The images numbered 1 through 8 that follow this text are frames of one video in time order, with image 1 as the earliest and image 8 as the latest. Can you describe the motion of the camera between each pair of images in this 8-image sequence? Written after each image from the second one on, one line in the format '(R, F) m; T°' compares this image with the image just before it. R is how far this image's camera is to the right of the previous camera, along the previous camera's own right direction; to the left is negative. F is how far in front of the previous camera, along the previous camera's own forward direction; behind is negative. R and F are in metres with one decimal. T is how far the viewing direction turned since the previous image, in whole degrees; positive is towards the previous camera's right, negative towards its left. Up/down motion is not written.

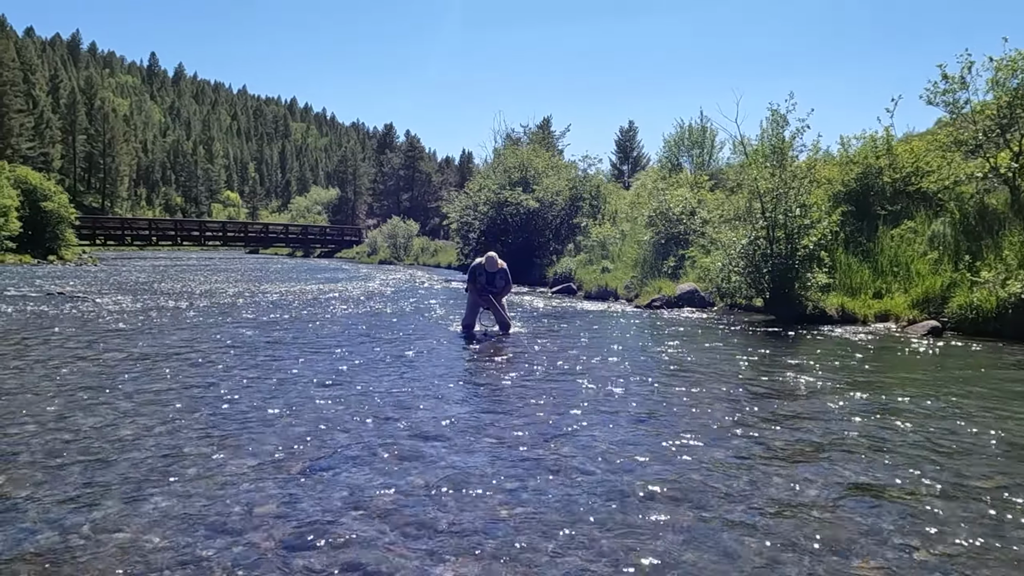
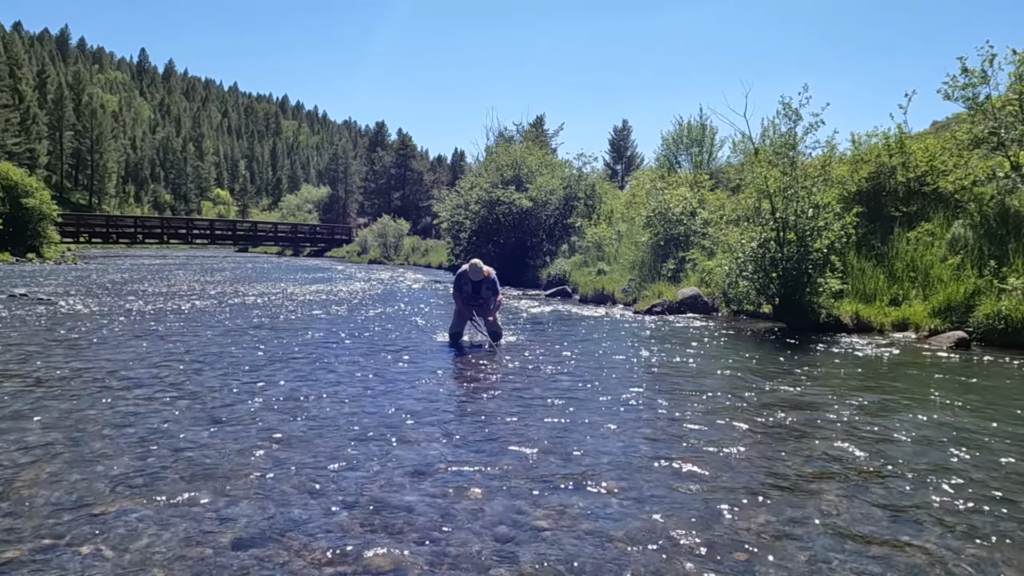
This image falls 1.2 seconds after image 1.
(0.0, +1.0) m; +1°
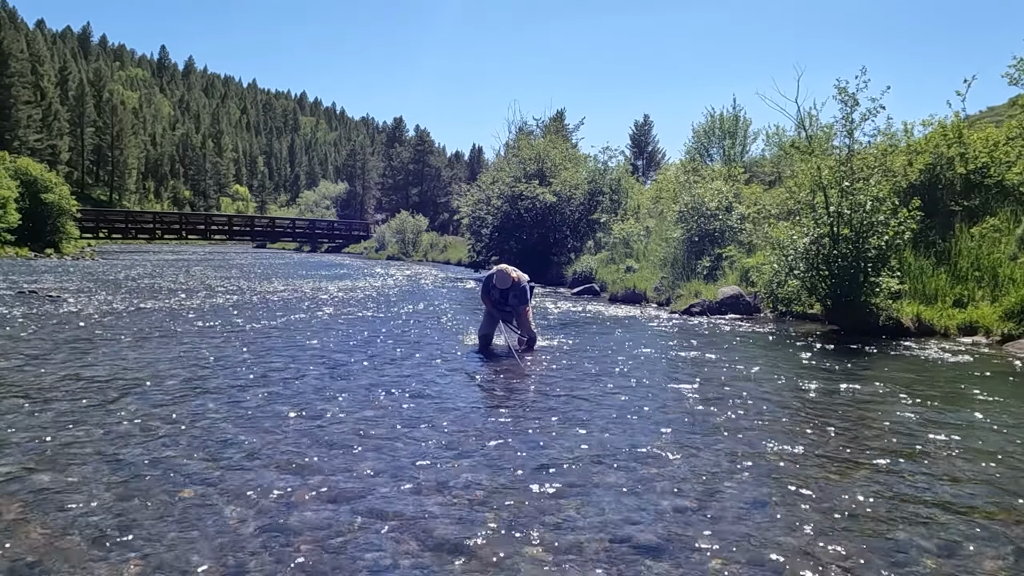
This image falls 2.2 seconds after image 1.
(-0.3, +0.9) m; -1°
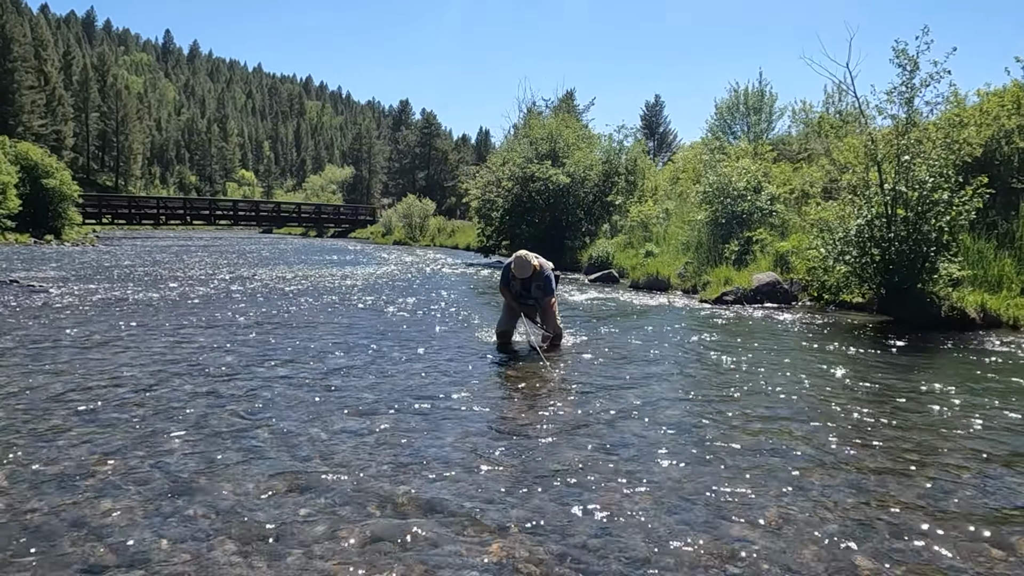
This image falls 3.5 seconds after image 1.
(-0.2, +1.2) m; -1°
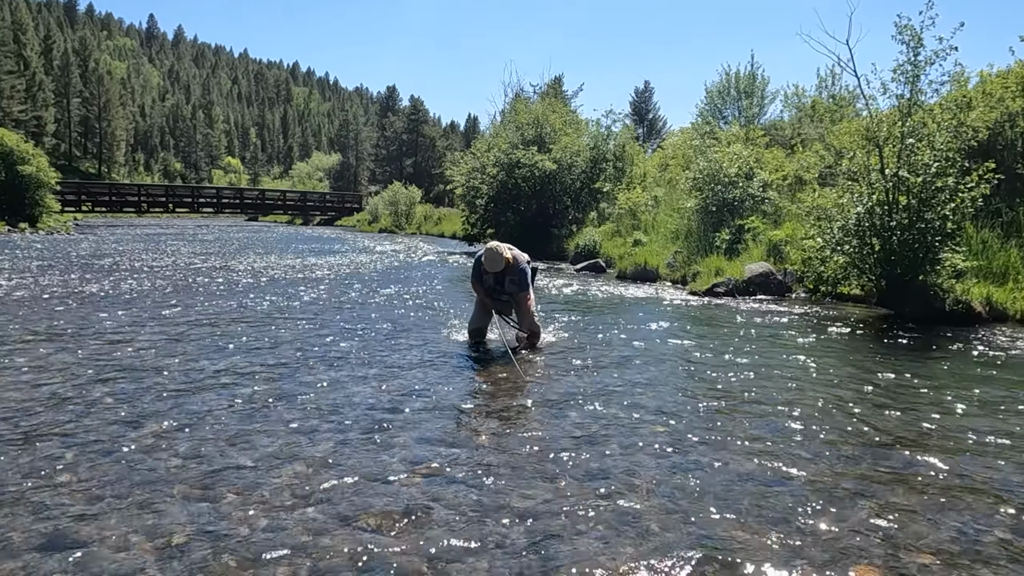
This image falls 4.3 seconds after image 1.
(+0.2, +0.8) m; +1°
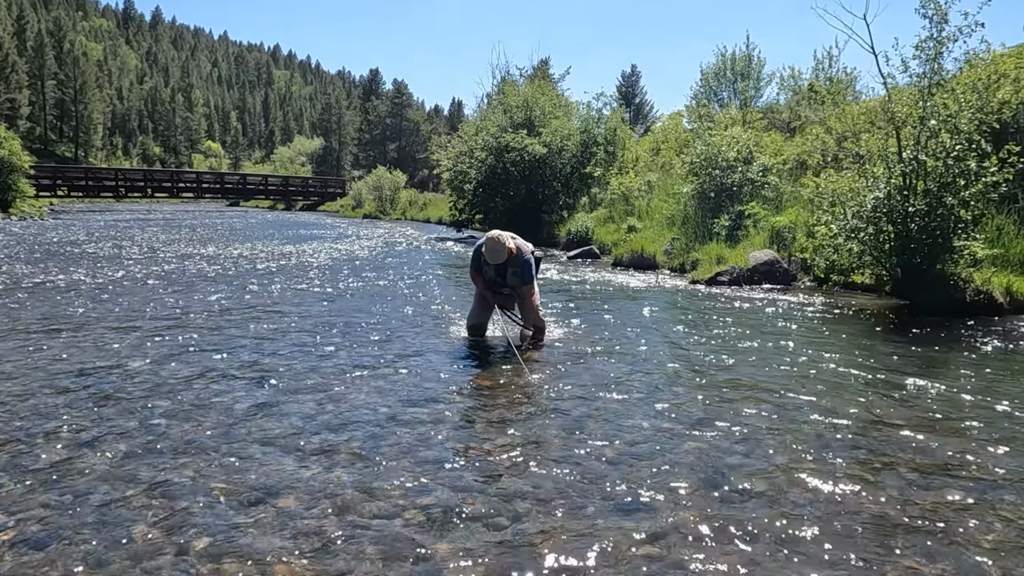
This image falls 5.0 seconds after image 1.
(-0.2, +0.7) m; +1°
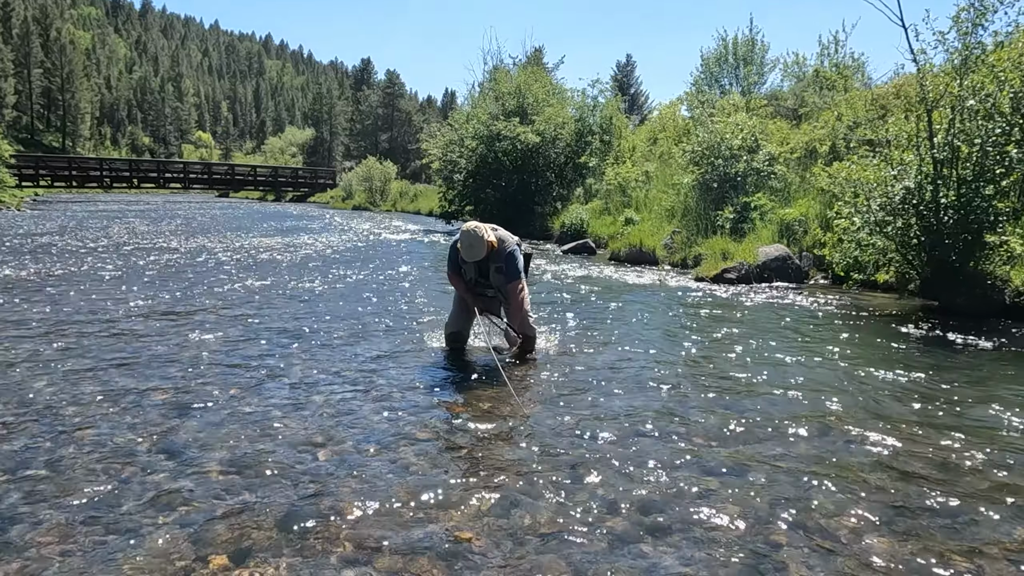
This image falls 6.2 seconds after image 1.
(+0.1, +1.1) m; +1°
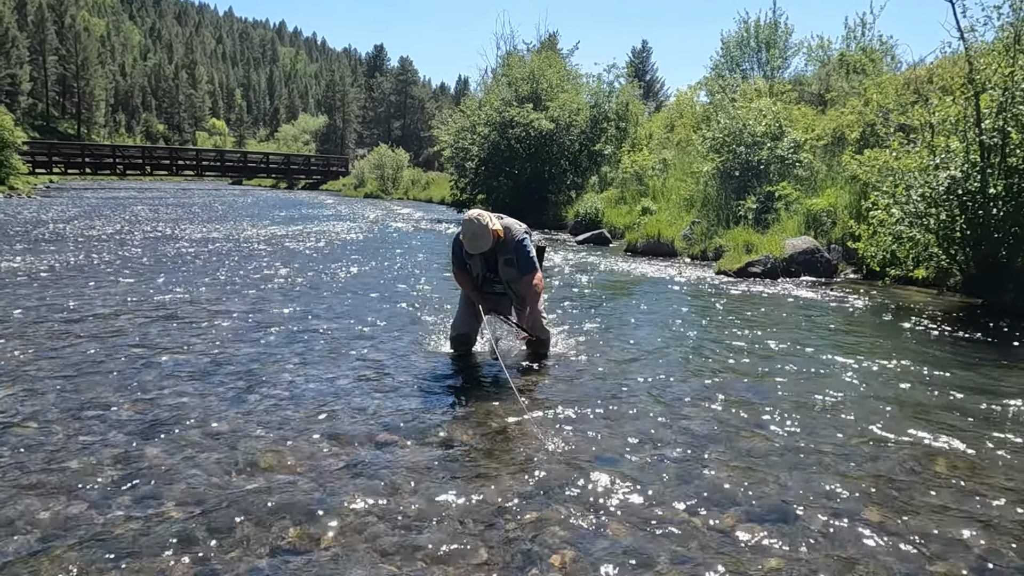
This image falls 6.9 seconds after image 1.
(0.0, +0.6) m; -1°
